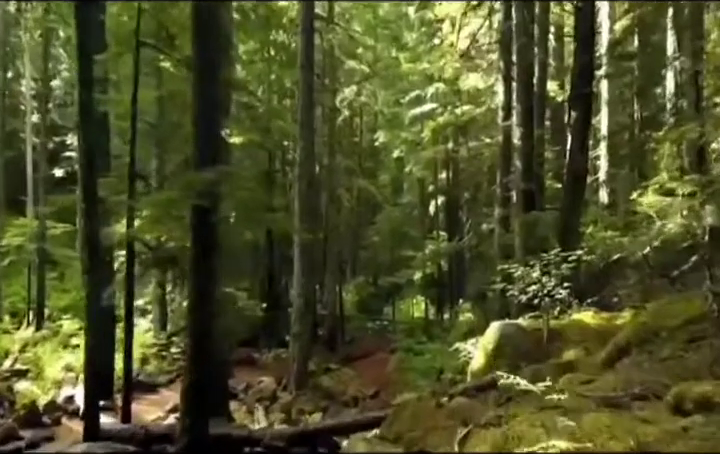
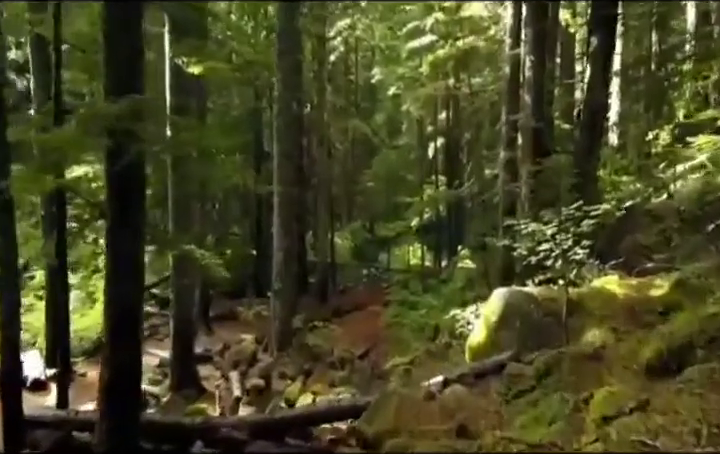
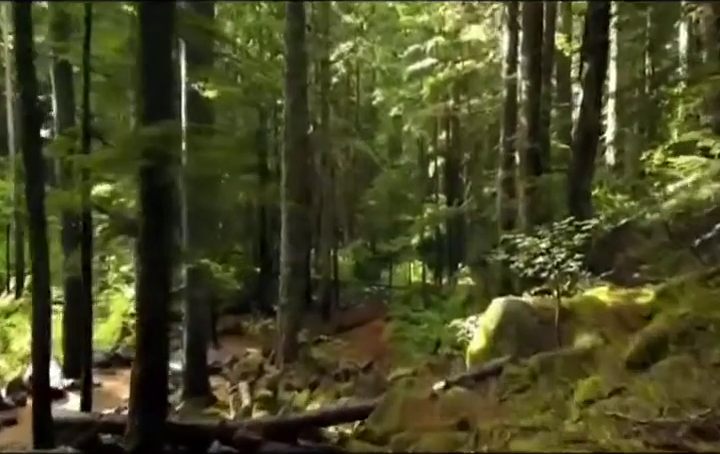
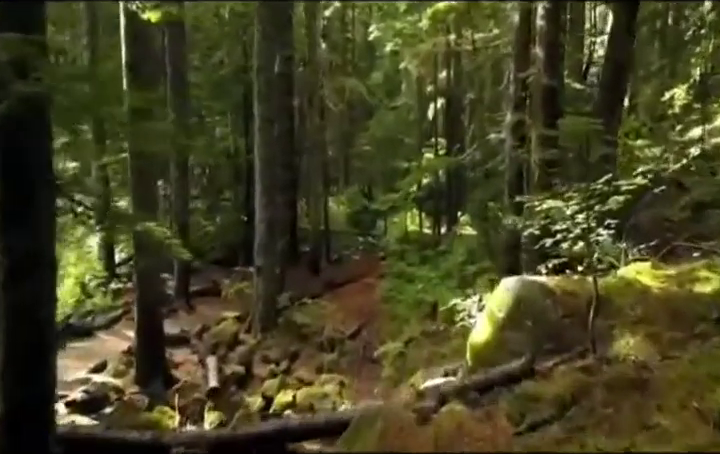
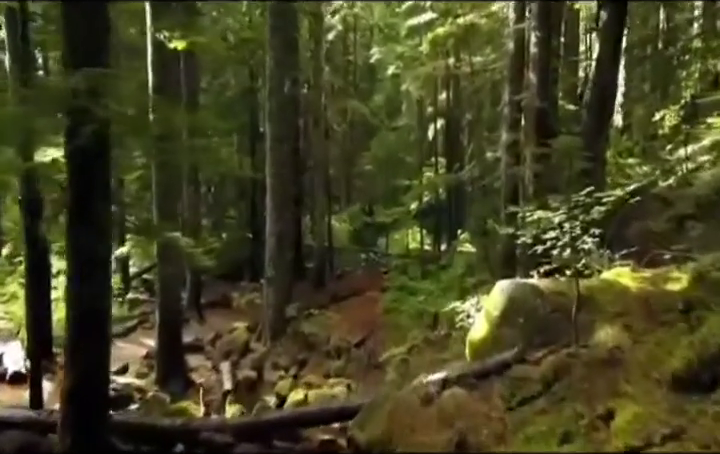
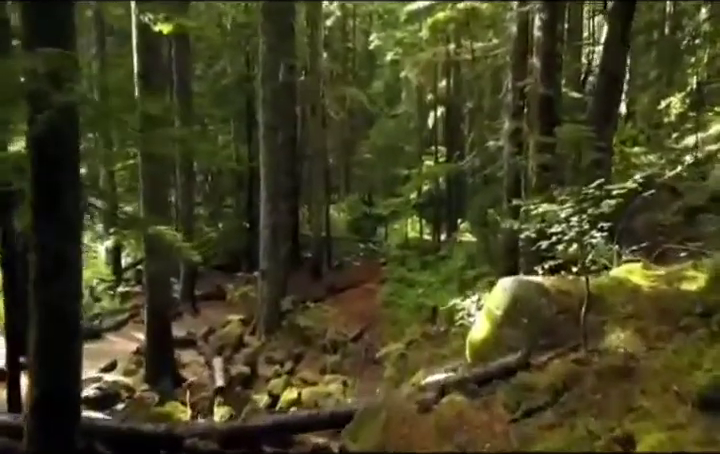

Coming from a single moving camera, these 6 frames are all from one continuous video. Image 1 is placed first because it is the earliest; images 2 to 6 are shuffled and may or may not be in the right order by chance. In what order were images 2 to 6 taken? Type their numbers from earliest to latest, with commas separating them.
3, 2, 5, 6, 4
